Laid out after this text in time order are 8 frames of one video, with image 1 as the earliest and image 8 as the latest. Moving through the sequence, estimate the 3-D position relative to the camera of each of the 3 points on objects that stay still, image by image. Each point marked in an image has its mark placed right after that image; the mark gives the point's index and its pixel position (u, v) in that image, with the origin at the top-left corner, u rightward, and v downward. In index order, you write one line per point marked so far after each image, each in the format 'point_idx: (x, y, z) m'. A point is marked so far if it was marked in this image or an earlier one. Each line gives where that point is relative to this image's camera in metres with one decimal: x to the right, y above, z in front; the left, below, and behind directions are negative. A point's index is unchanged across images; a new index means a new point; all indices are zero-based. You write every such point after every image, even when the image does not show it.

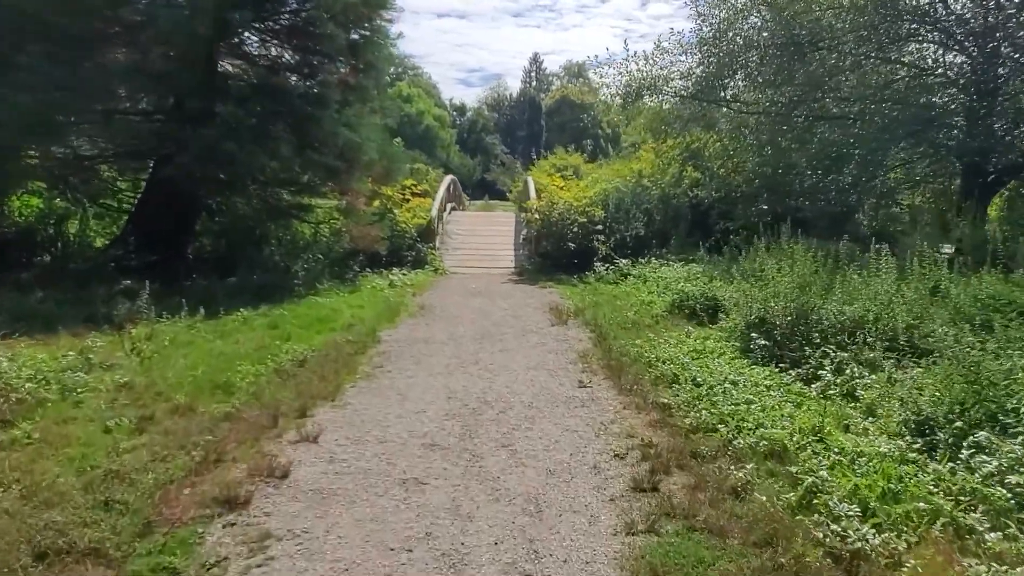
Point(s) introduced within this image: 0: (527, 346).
0: (+0.2, -0.6, +7.3) m
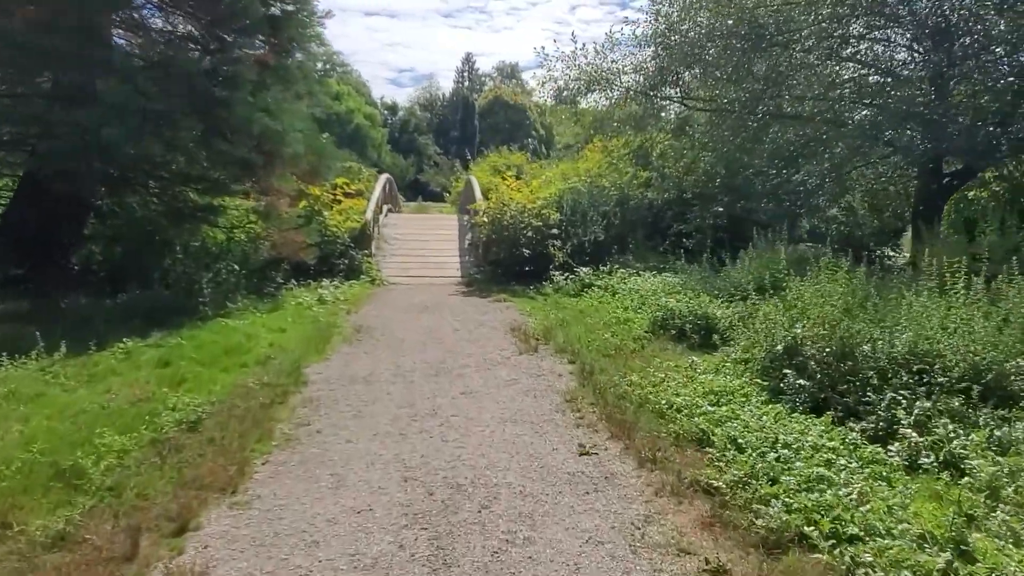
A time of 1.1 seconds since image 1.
0: (-0.1, -0.8, +5.8) m
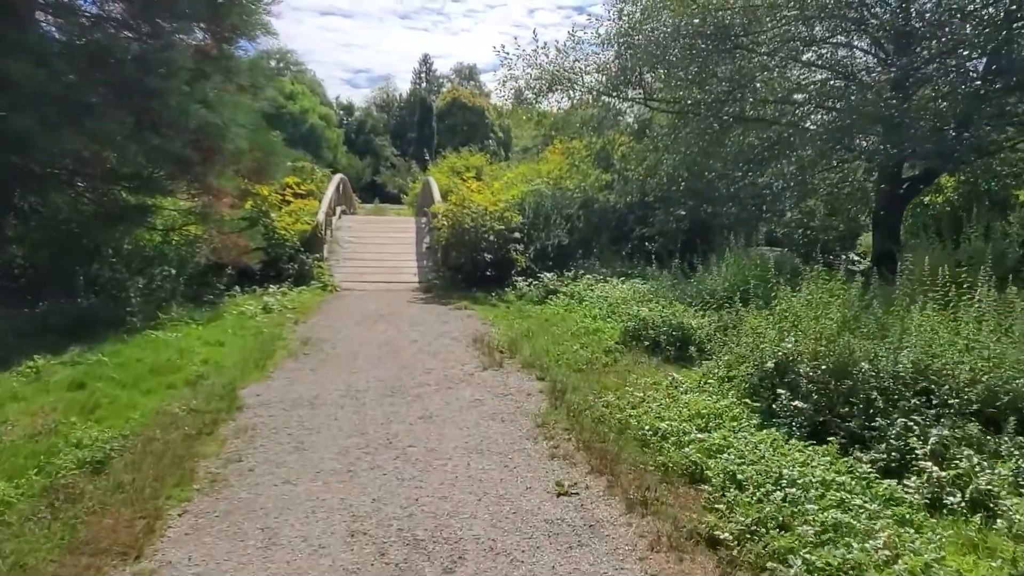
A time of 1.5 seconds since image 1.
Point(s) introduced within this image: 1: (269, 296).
0: (-0.4, -0.8, +5.2) m
1: (-3.3, -0.1, +10.0) m
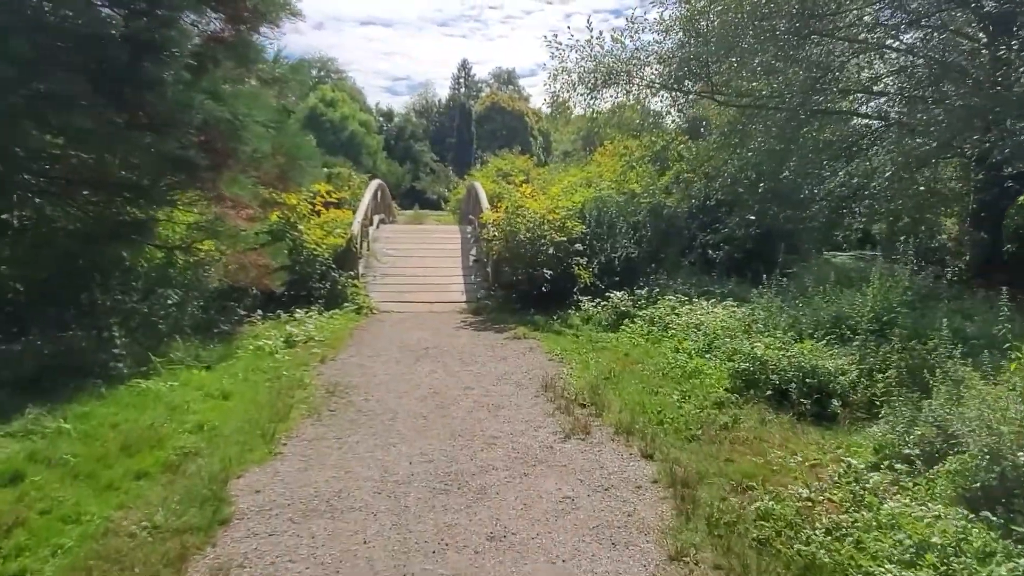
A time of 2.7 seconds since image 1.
0: (+0.1, -1.1, +3.5) m
1: (-2.5, -0.4, +8.6) m
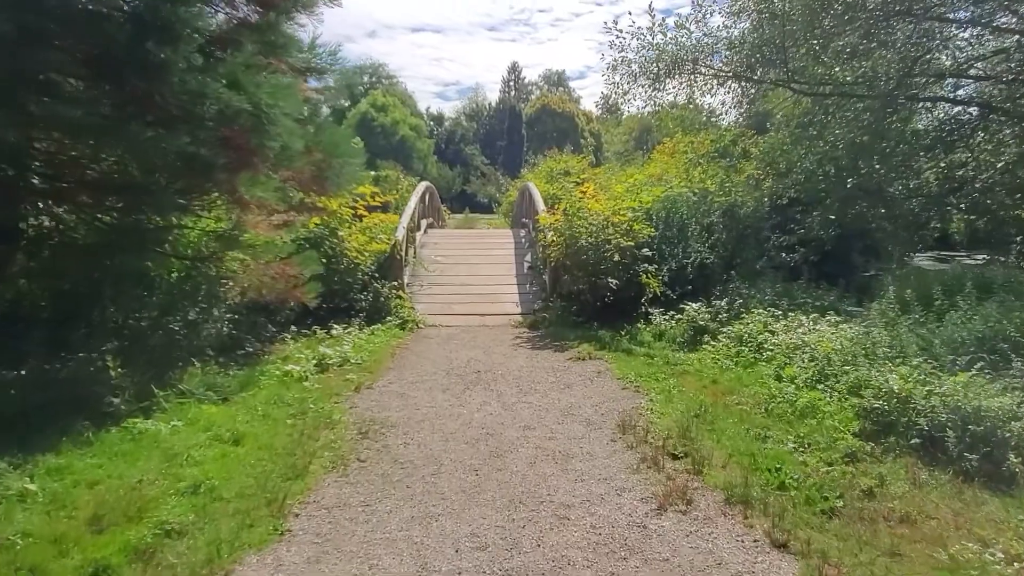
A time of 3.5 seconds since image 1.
0: (+0.5, -1.2, +2.4) m
1: (-1.9, -0.6, +7.6) m
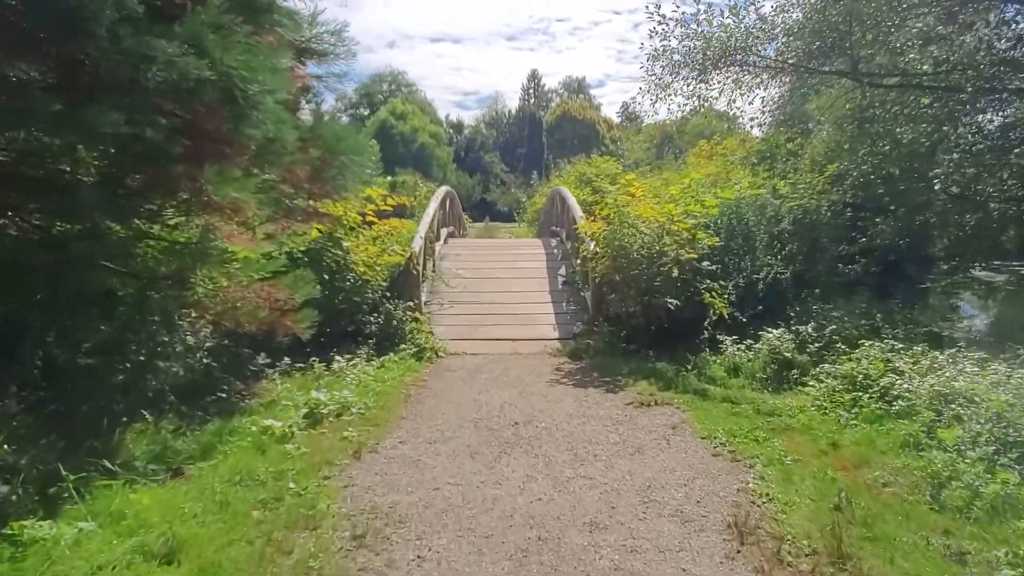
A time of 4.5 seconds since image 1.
0: (+0.7, -1.4, +0.8) m
1: (-1.5, -0.8, +6.1) m
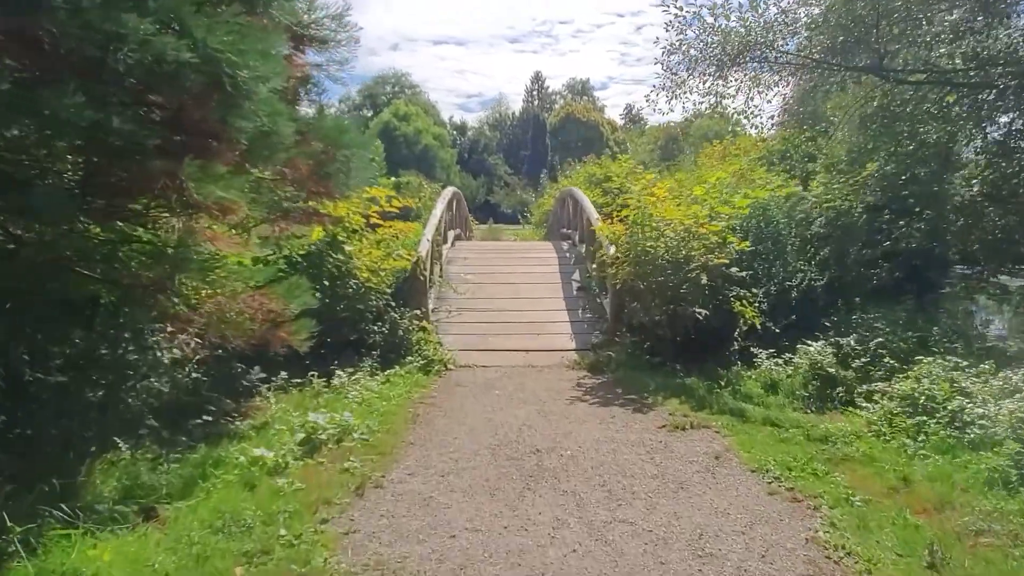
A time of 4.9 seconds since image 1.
0: (+0.8, -1.4, +0.3) m
1: (-1.4, -0.9, +5.5) m
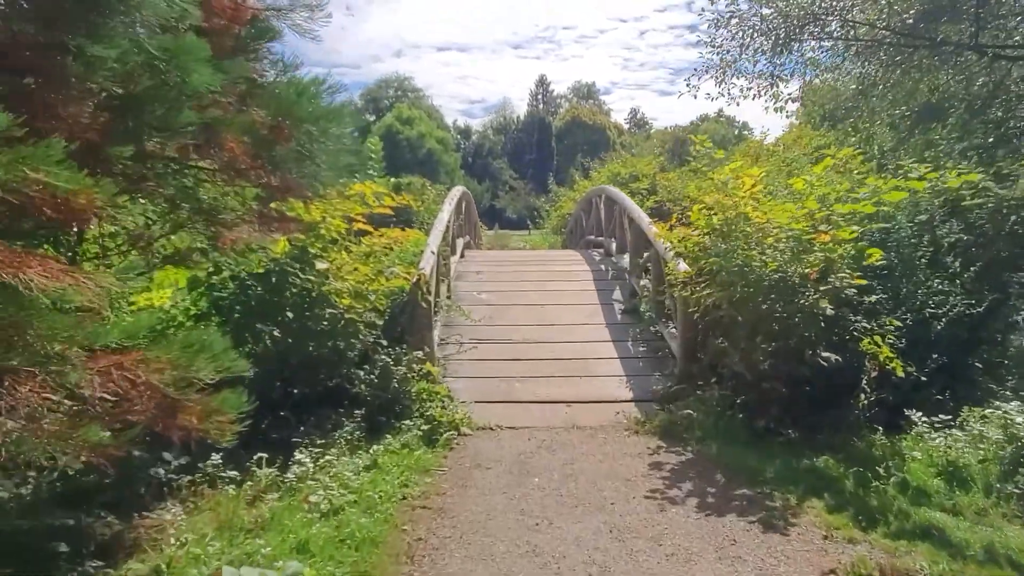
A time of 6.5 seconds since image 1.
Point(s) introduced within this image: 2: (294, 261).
0: (+1.0, -1.6, -1.9) m
1: (-1.1, -1.1, +3.4) m
2: (-1.6, +0.2, +5.4) m
